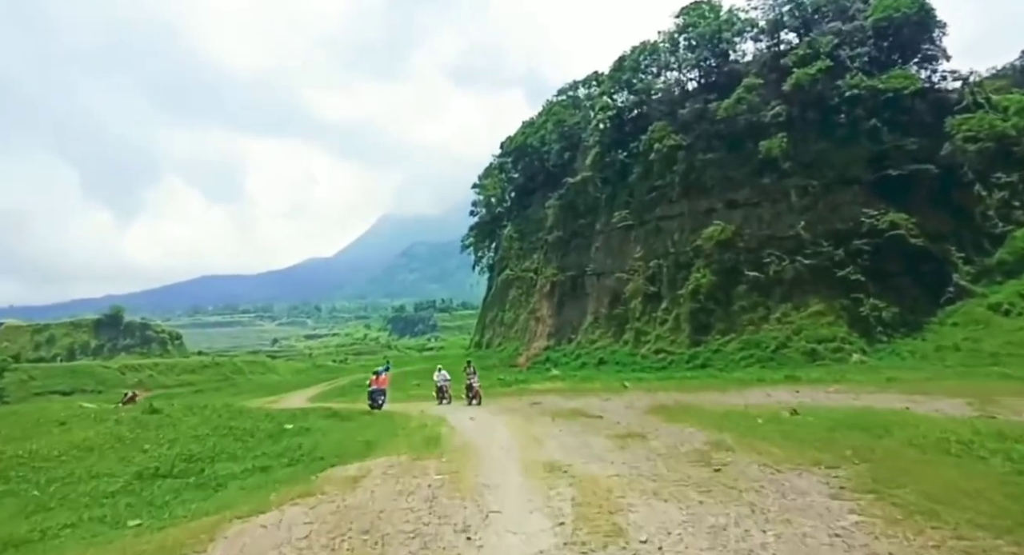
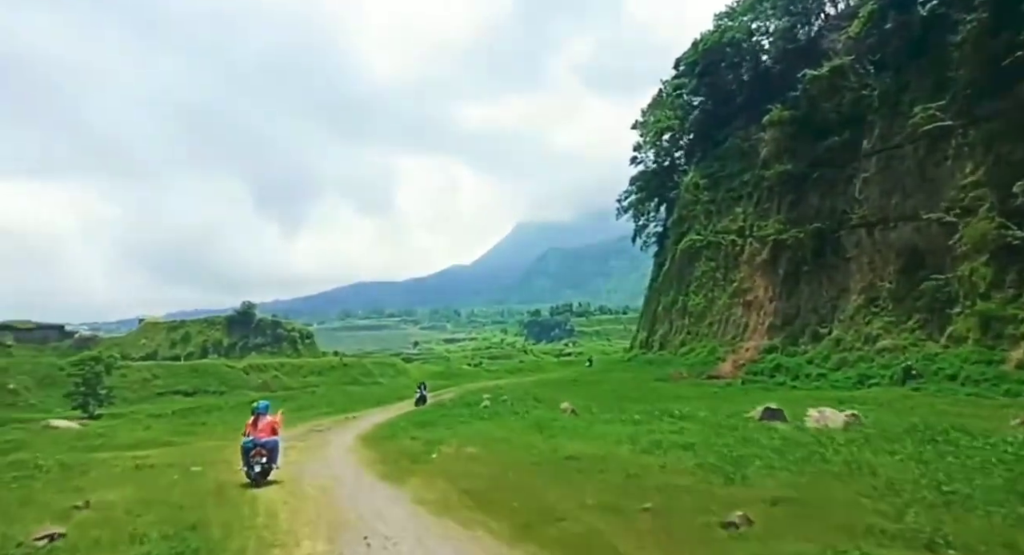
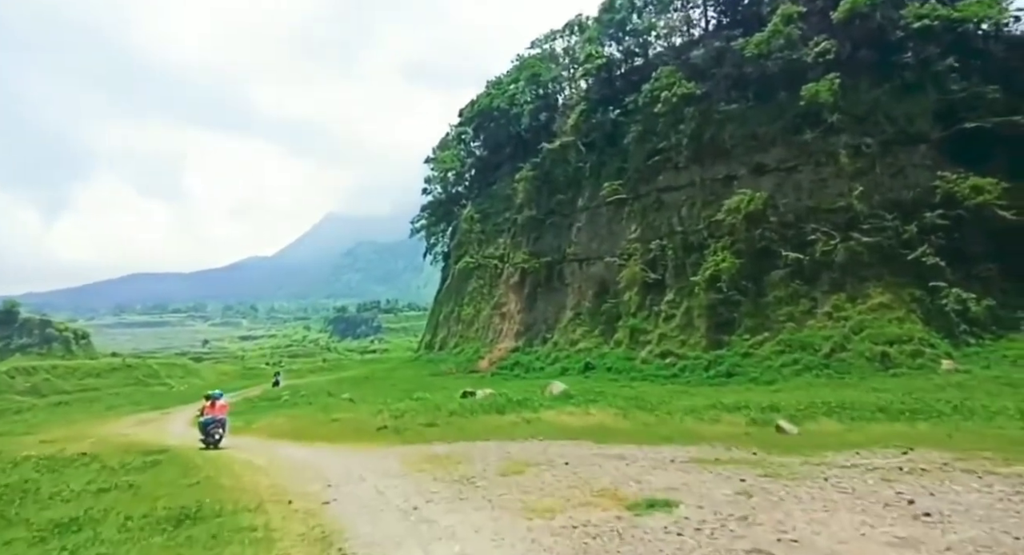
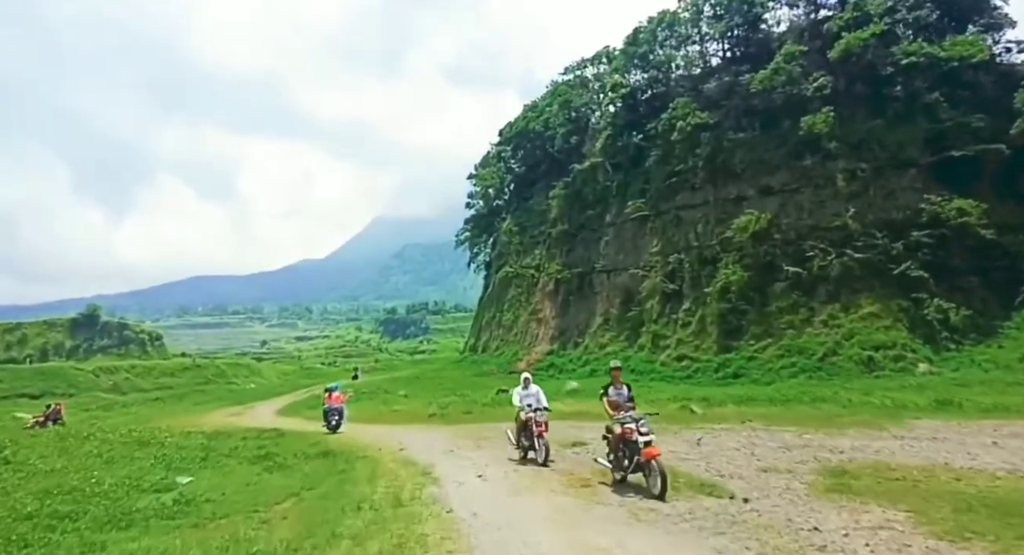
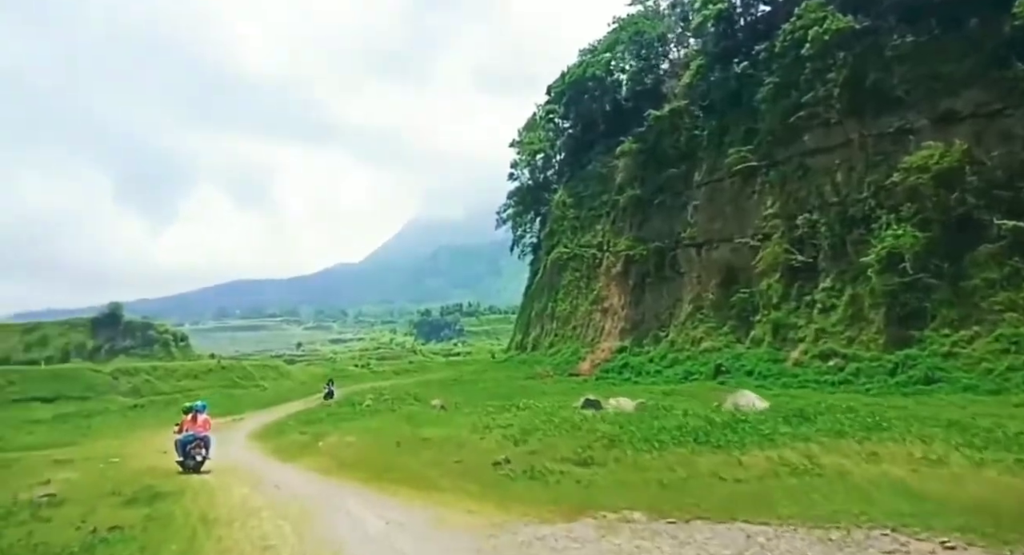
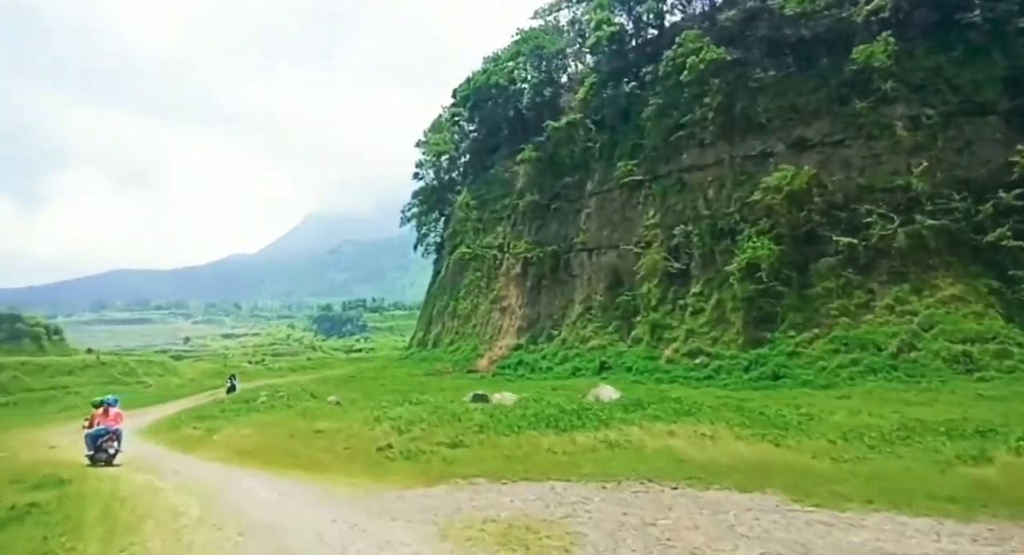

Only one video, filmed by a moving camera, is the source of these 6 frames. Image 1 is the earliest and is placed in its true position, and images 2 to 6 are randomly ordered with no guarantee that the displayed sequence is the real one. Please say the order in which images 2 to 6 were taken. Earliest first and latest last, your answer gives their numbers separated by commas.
4, 3, 6, 5, 2
